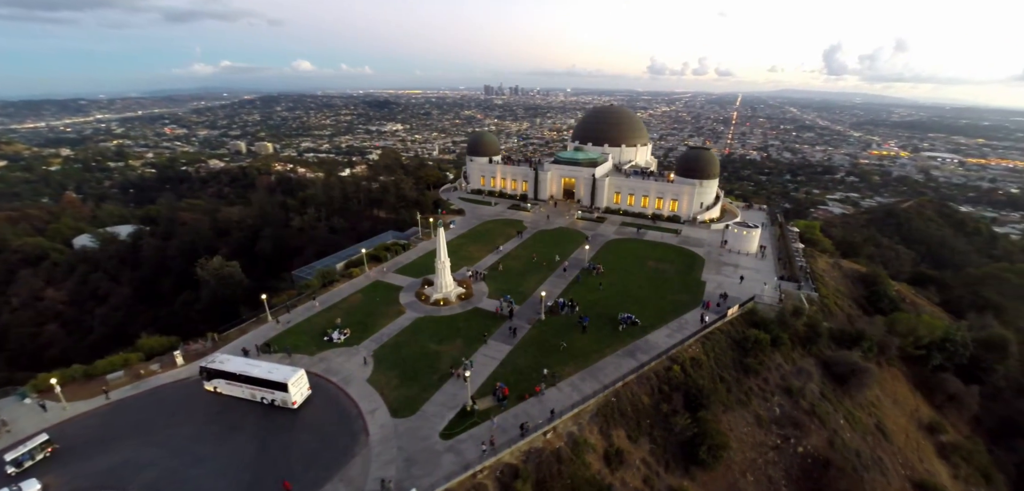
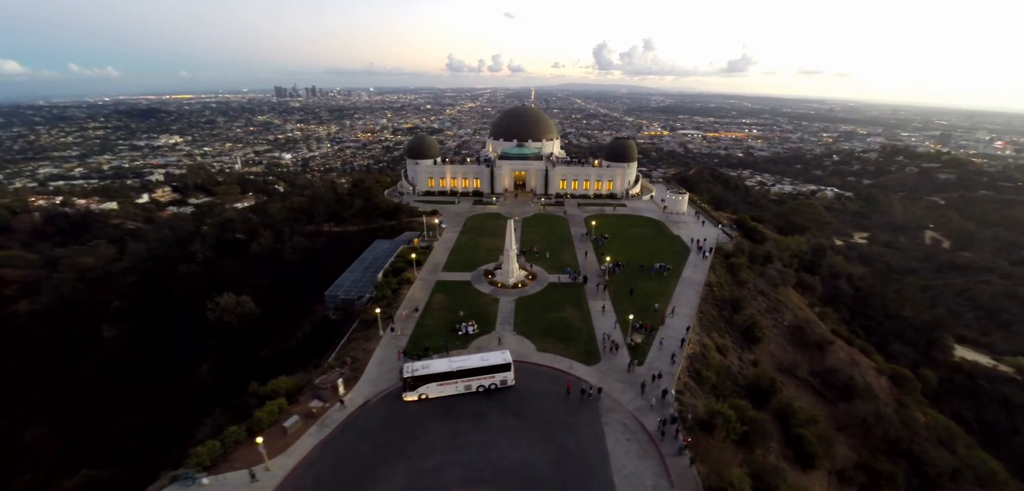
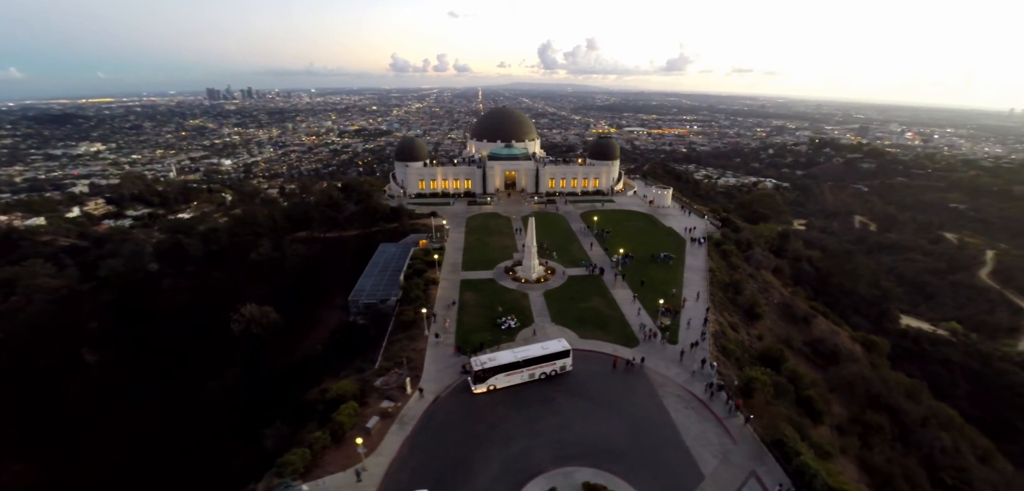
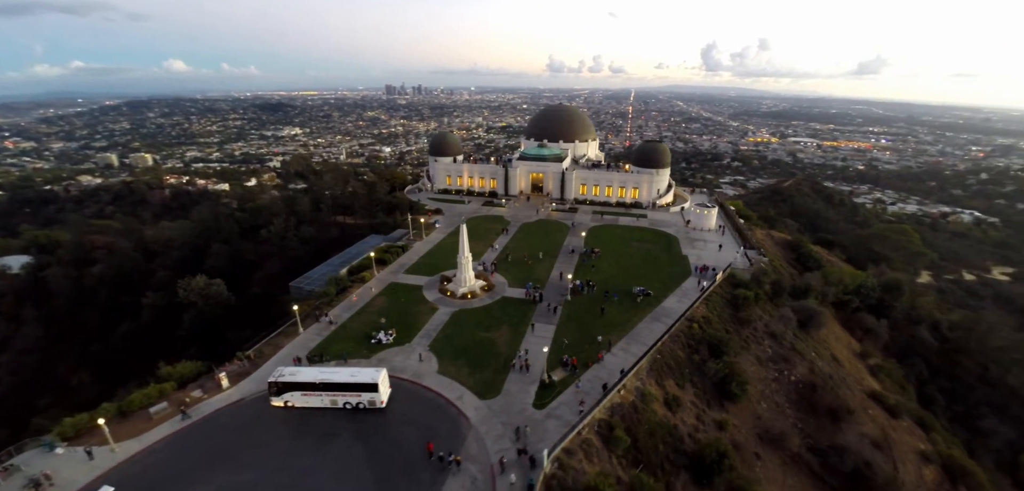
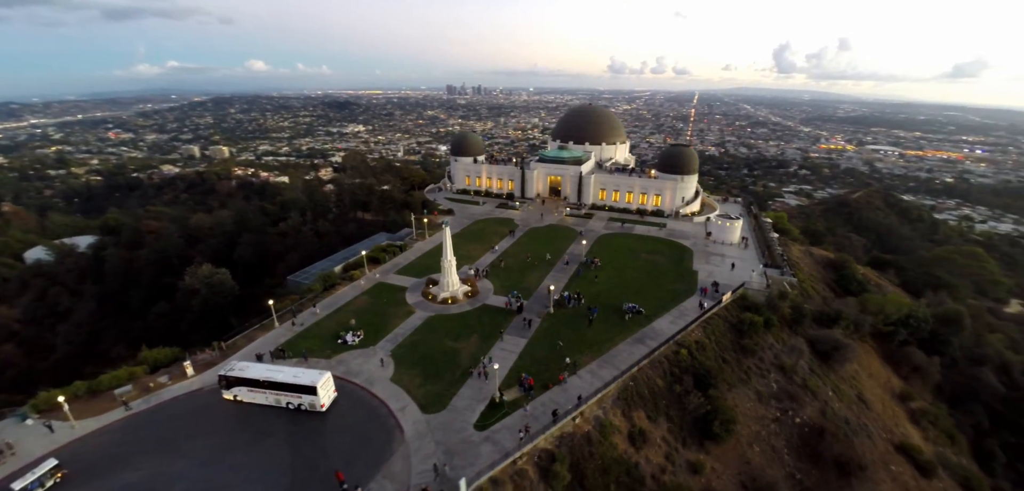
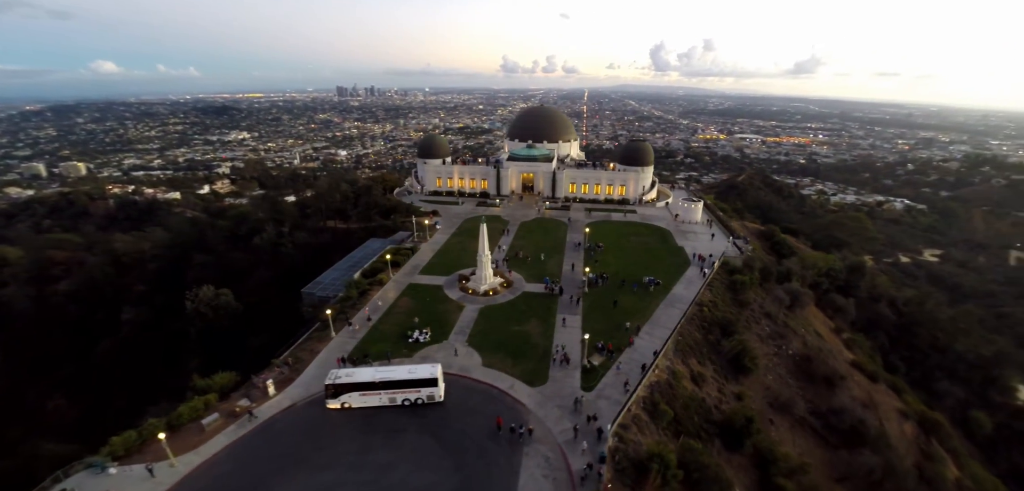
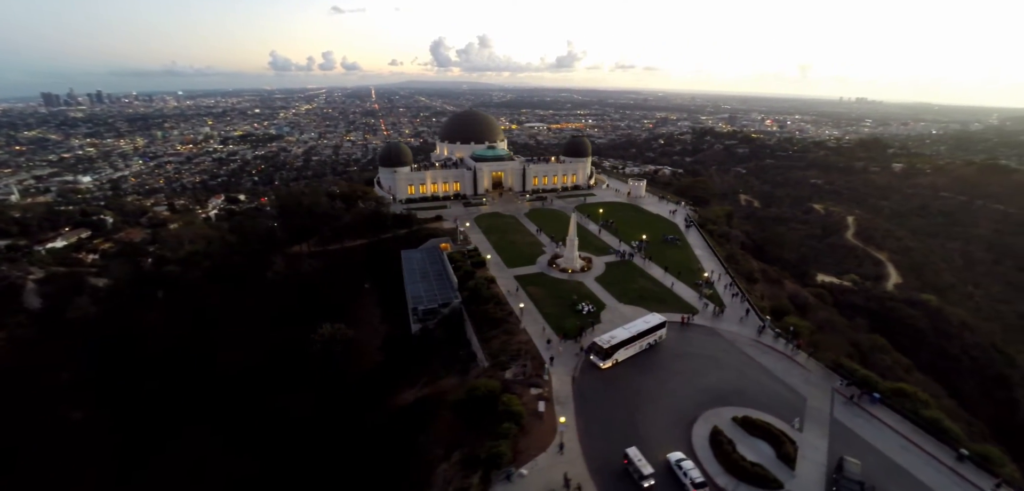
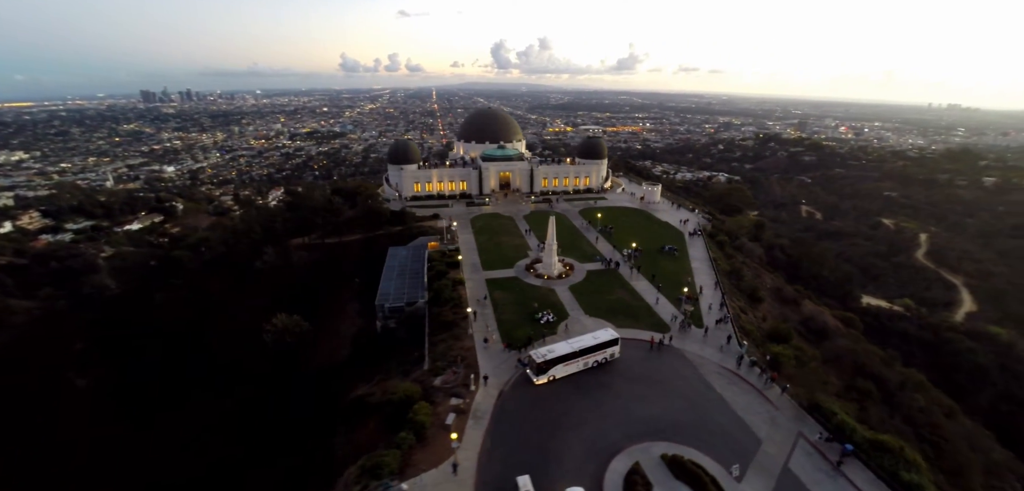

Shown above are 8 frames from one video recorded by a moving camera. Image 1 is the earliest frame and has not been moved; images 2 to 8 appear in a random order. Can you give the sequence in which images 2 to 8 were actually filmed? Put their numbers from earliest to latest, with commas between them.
5, 4, 6, 2, 3, 8, 7
